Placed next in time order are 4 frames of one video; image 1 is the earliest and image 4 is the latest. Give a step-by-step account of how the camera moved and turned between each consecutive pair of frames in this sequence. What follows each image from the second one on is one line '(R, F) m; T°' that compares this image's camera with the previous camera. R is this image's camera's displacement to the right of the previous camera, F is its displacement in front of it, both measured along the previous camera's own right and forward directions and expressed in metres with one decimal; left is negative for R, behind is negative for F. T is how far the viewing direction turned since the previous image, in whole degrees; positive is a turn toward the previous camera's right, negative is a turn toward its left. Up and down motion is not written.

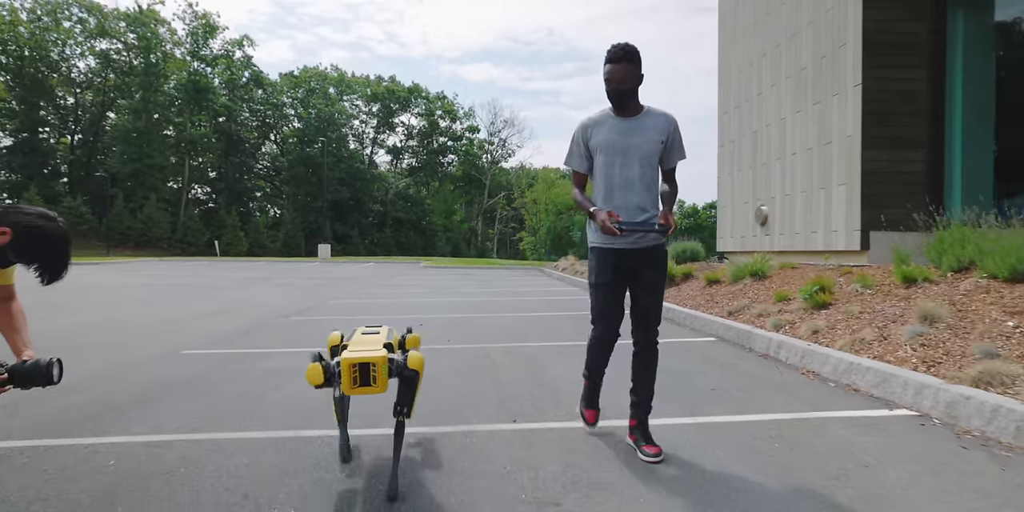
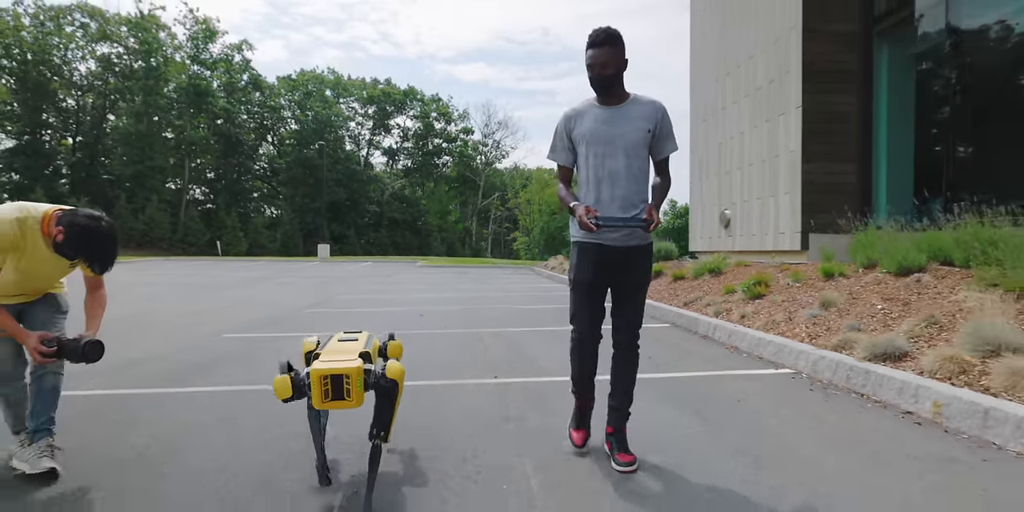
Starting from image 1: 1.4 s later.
(+0.1, -1.4) m; +1°
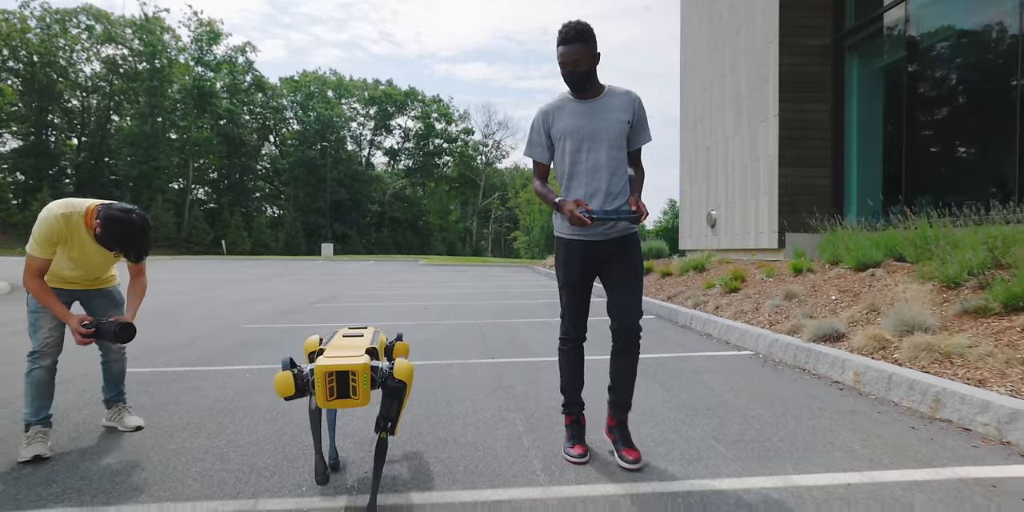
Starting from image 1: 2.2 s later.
(+0.1, -0.8) m; 0°
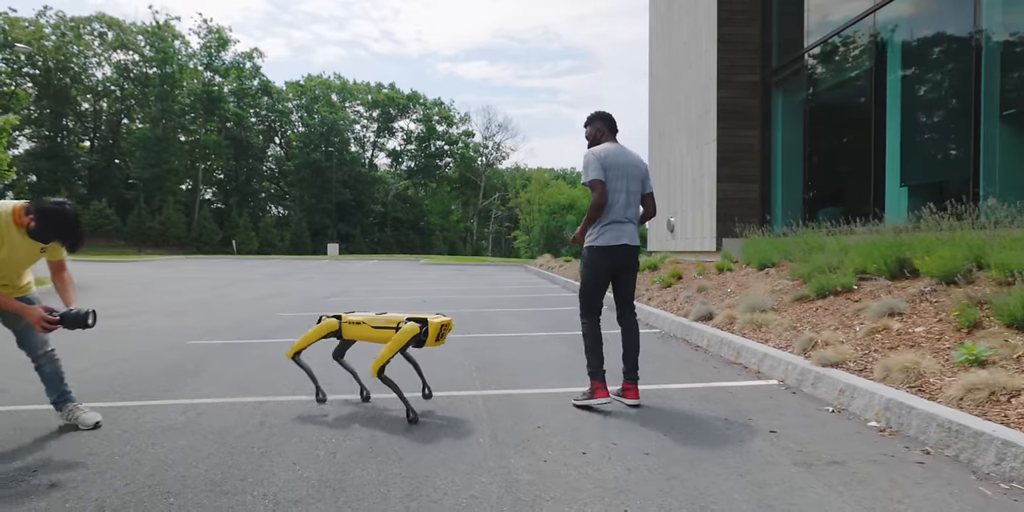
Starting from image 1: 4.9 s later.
(+0.5, -2.2) m; 0°
